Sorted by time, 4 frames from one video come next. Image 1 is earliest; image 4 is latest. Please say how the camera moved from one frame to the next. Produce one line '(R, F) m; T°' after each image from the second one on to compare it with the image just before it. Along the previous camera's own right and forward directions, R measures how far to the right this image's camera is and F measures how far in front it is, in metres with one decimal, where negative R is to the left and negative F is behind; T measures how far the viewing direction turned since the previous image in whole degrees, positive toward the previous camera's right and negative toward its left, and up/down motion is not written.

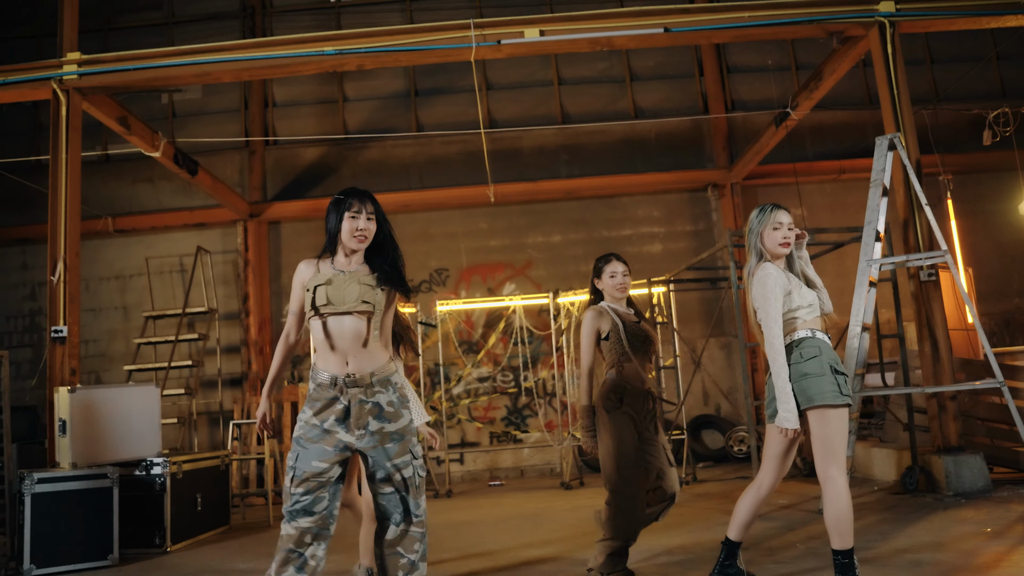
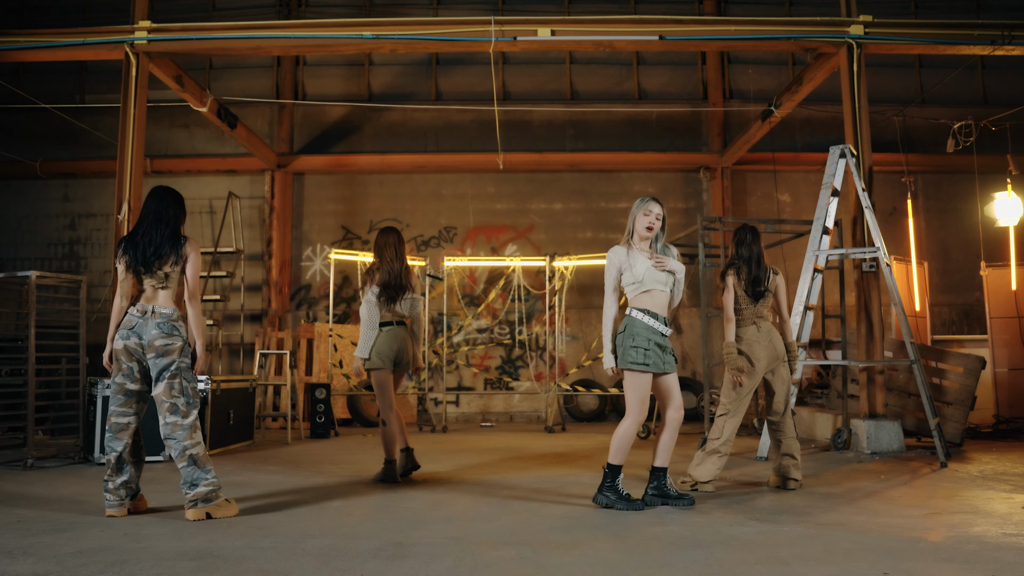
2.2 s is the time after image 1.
(0.0, -0.9) m; 0°
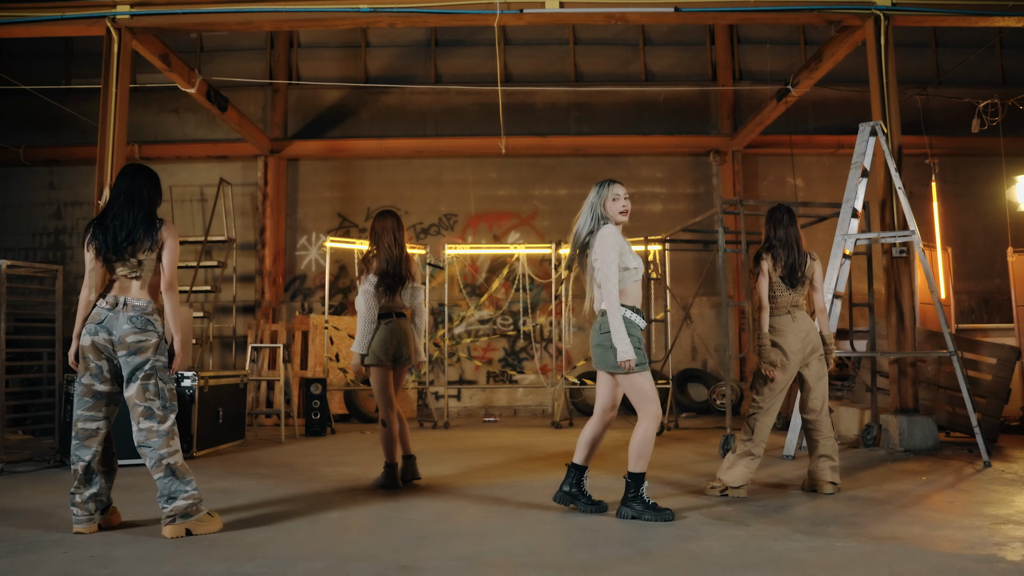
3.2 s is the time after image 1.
(-0.1, +0.4) m; 0°
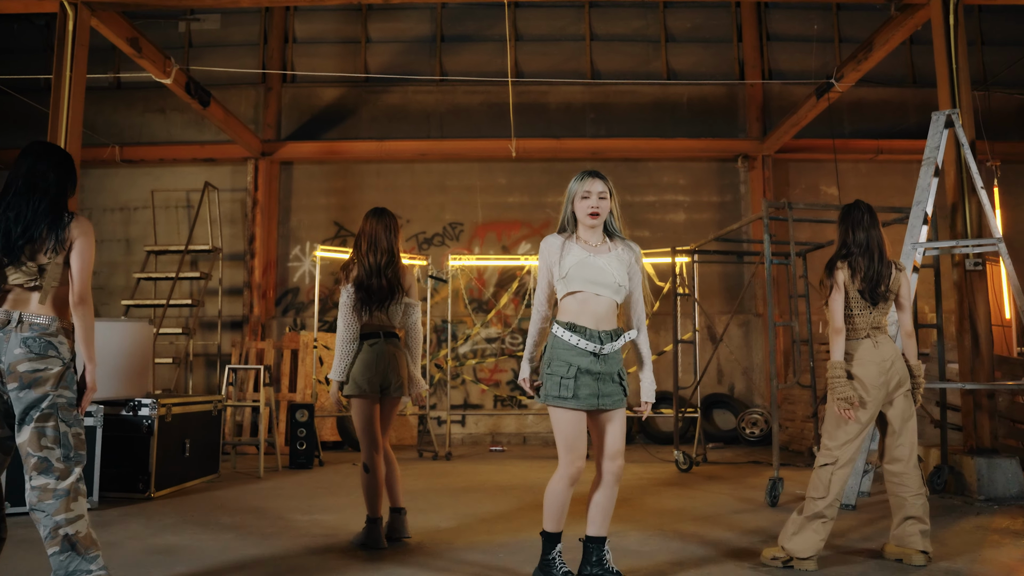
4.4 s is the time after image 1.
(0.0, +0.8) m; -1°
